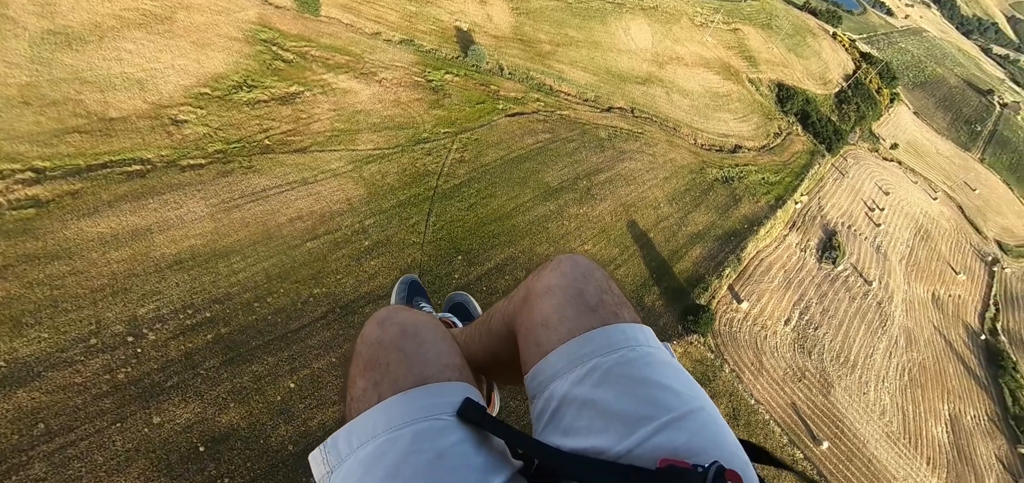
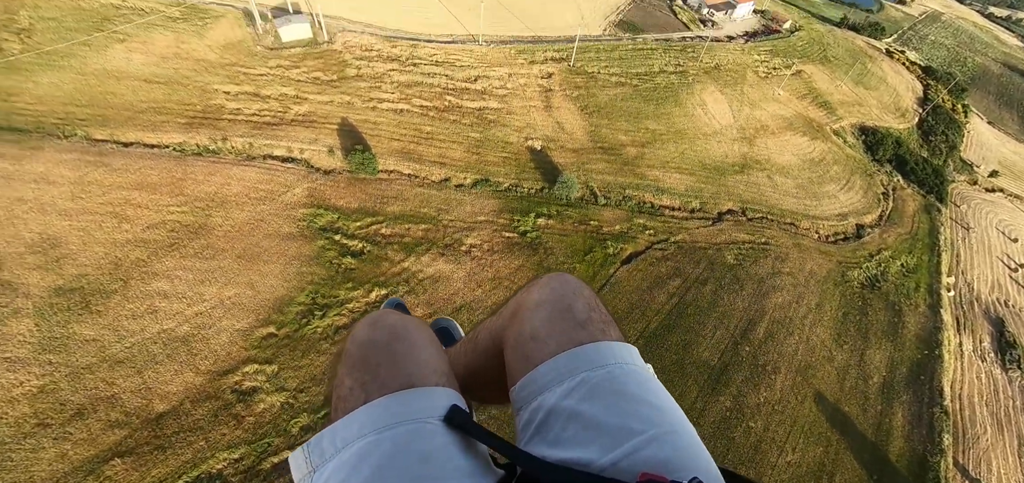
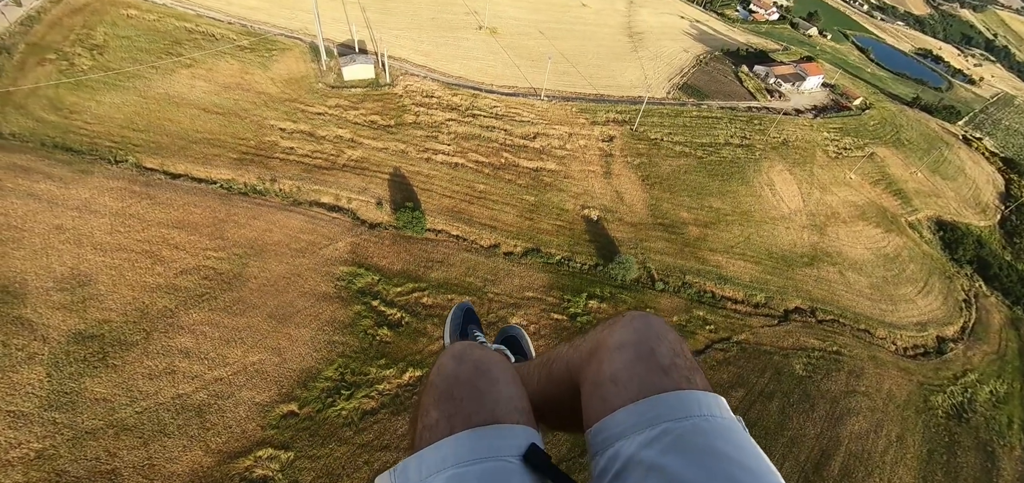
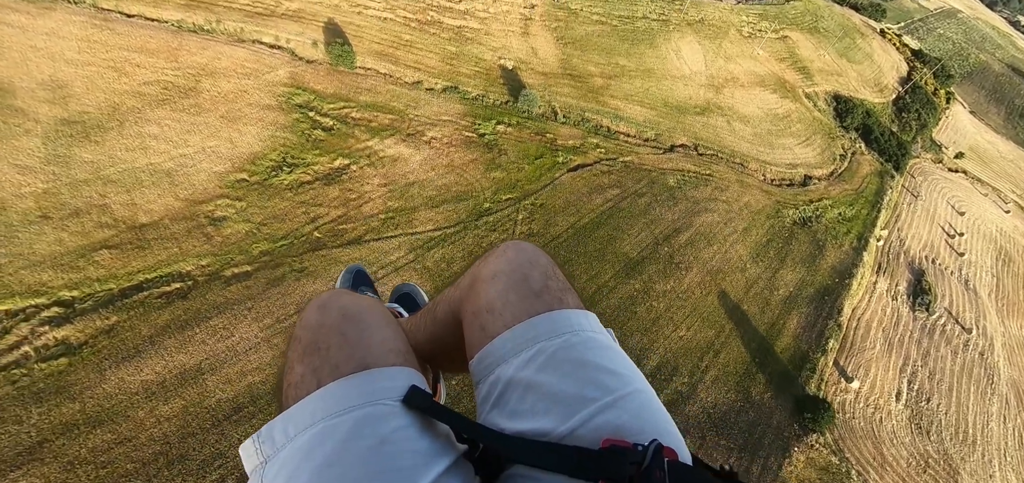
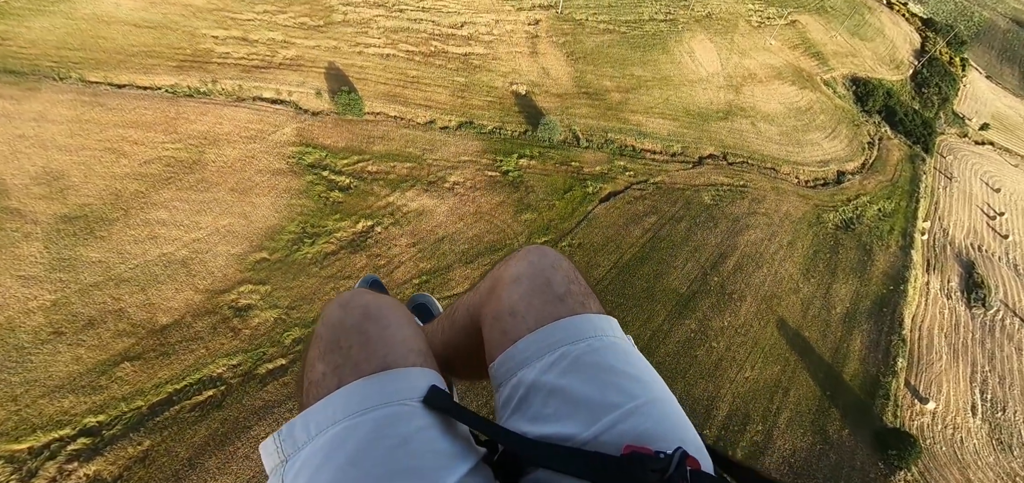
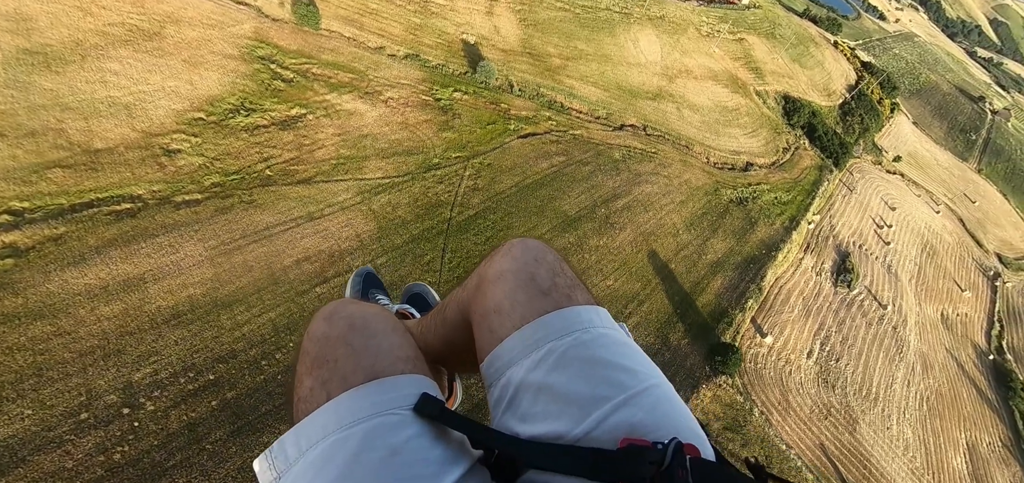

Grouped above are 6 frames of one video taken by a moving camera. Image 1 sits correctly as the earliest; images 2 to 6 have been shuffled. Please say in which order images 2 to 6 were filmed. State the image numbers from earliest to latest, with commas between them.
6, 4, 5, 2, 3
